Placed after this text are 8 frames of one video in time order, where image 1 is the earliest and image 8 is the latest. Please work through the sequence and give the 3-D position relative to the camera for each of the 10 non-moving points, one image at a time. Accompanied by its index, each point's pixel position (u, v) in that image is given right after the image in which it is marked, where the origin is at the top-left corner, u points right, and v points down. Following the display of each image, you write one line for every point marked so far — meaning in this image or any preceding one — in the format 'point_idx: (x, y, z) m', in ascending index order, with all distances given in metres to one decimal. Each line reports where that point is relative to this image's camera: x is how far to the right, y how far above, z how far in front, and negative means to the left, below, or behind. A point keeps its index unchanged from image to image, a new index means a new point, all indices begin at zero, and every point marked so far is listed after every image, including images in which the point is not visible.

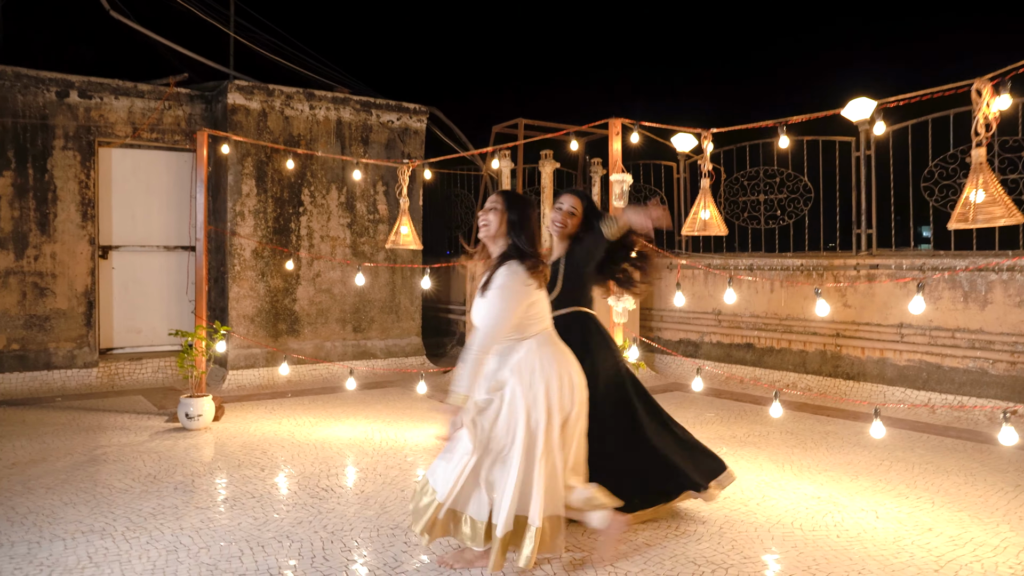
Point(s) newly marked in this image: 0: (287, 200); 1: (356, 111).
0: (-3.0, +1.2, +9.3) m
1: (-2.2, +2.5, +9.8) m
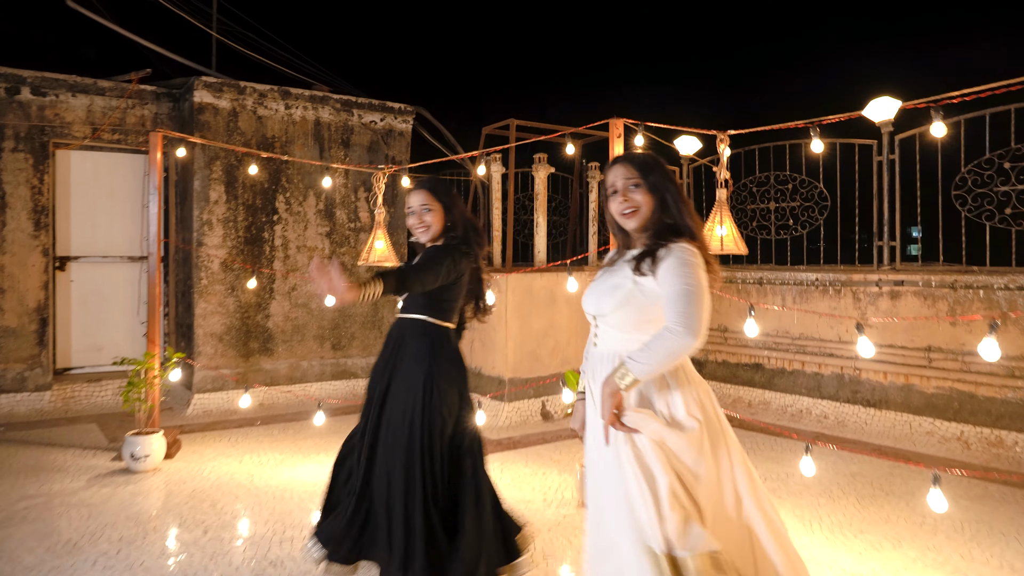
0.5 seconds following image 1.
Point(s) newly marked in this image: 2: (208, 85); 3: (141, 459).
0: (-3.1, +1.0, +8.6) m
1: (-2.3, +2.3, +9.1) m
2: (-3.6, +2.4, +8.2) m
3: (-3.0, -1.4, +5.7) m
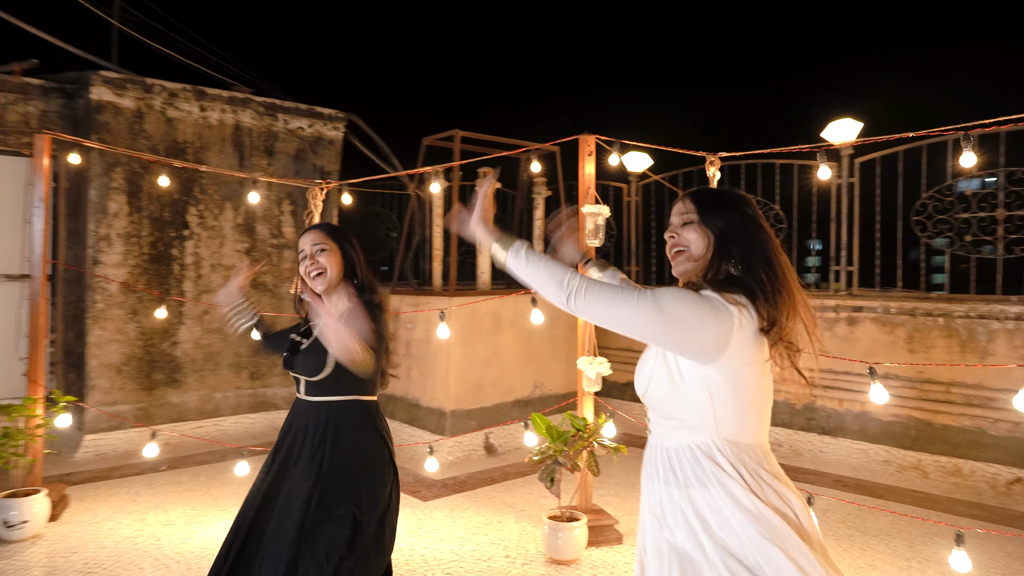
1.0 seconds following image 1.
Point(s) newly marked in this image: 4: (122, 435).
0: (-3.8, +0.7, +7.6) m
1: (-3.0, +2.0, +8.2) m
2: (-4.1, +2.1, +7.2) m
3: (-3.3, -1.6, +4.7) m
4: (-4.1, -1.5, +7.3) m
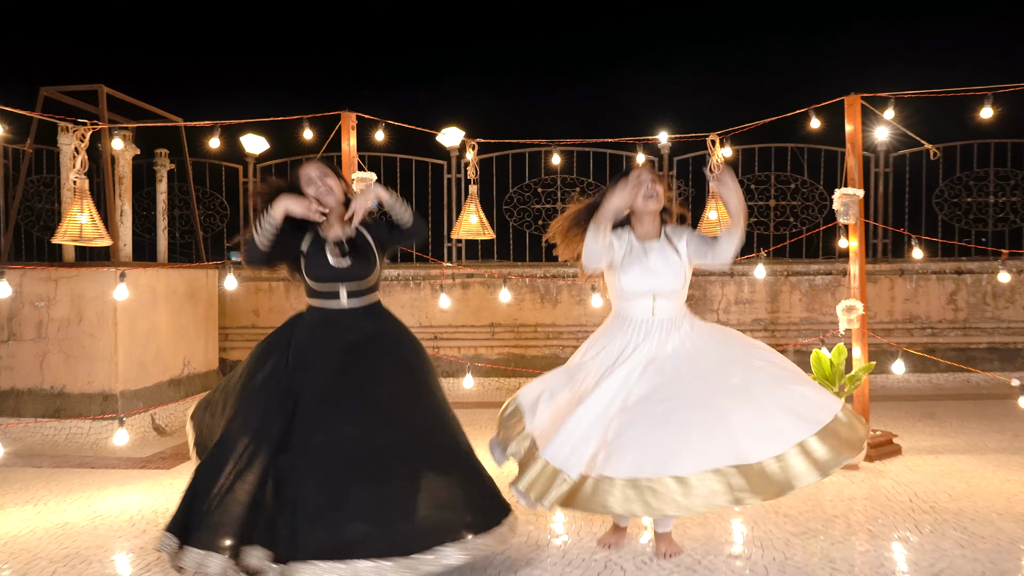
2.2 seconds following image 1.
0: (-6.3, +1.0, +4.9) m
1: (-6.1, +2.3, +5.8) m
2: (-6.3, +2.3, +4.3) m
3: (-3.9, -1.3, +3.0) m
4: (-6.2, -1.3, +4.4) m
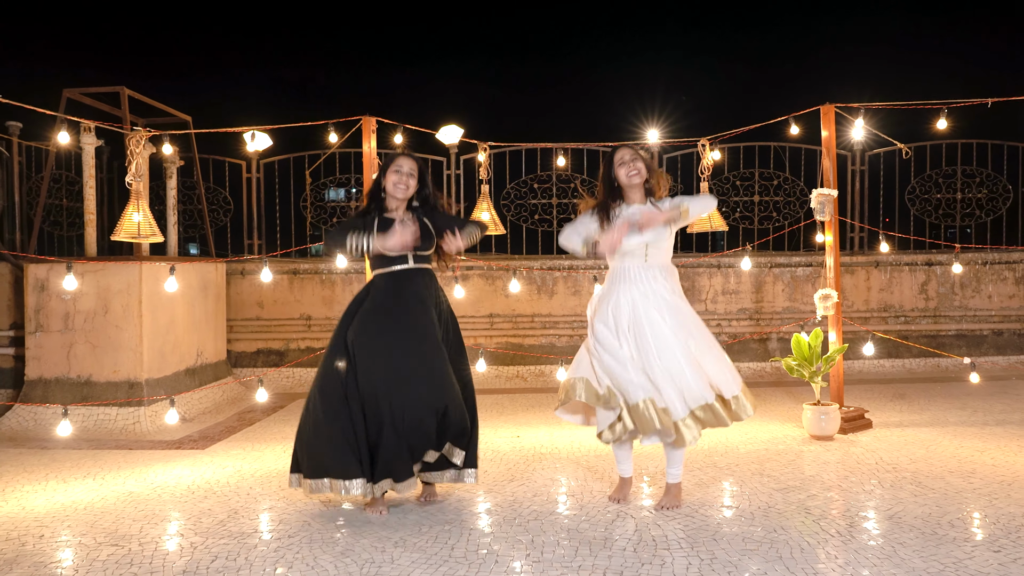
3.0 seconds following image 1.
0: (-6.2, +1.0, +5.2) m
1: (-6.1, +2.3, +6.2) m
2: (-6.2, +2.4, +4.6) m
3: (-3.8, -1.3, +3.4) m
4: (-6.1, -1.3, +4.8) m
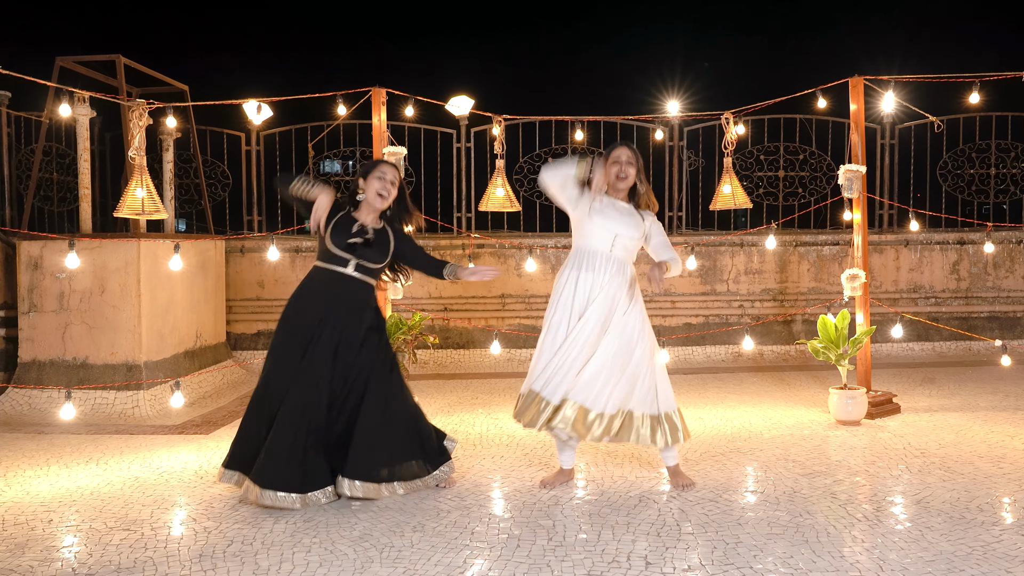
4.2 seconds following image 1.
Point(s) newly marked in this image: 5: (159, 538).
0: (-6.1, +1.2, +5.1) m
1: (-5.9, +2.5, +6.0) m
2: (-6.1, +2.5, +4.5) m
3: (-3.7, -1.2, +3.3) m
4: (-6.0, -1.1, +4.8) m
5: (-1.8, -1.3, +3.6) m
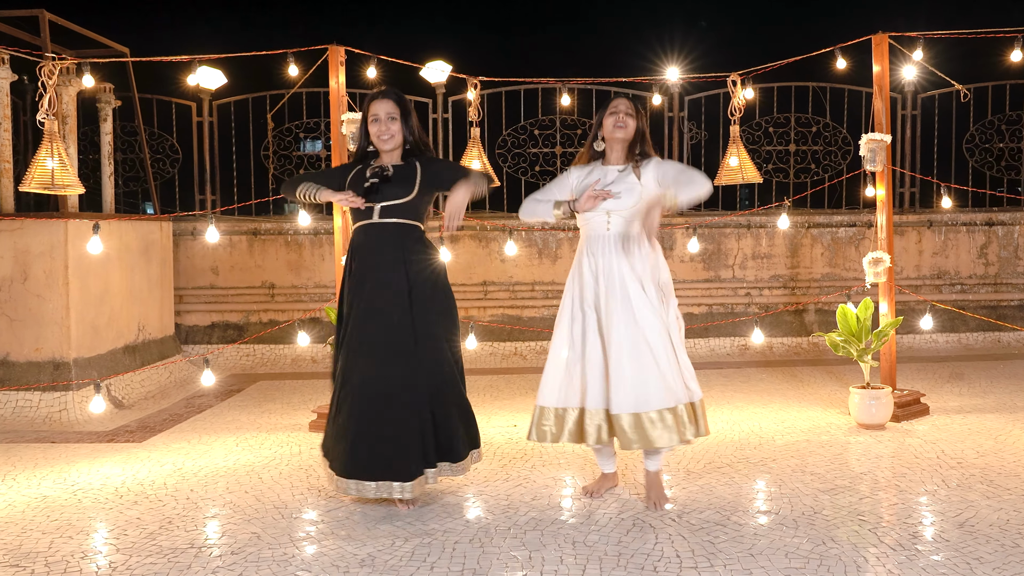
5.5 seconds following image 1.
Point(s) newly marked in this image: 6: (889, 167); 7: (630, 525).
0: (-6.2, +1.2, +4.4) m
1: (-6.1, +2.6, +5.3) m
2: (-6.3, +2.6, +3.8) m
3: (-3.8, -1.1, +2.7) m
4: (-6.2, -1.1, +4.1) m
5: (-2.0, -1.2, +3.0) m
6: (+2.7, +0.9, +5.0) m
7: (+0.6, -1.2, +3.6) m
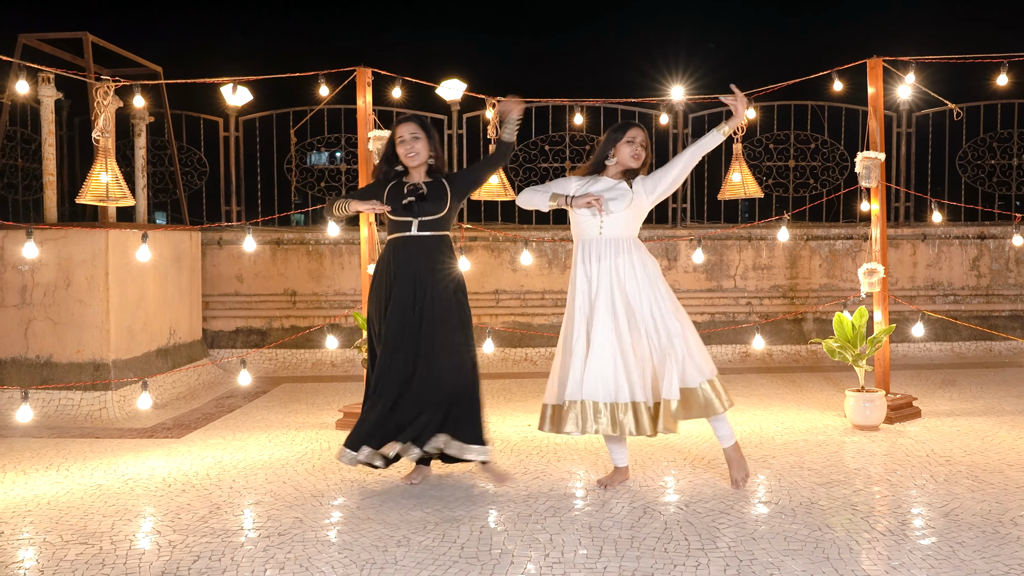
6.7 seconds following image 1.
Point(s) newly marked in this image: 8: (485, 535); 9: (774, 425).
0: (-6.1, +1.2, +4.8) m
1: (-6.0, +2.6, +5.7) m
2: (-6.1, +2.6, +4.1) m
3: (-3.7, -1.1, +3.0) m
4: (-6.1, -1.1, +4.4) m
5: (-1.9, -1.3, +3.3) m
6: (+2.8, +0.8, +5.3) m
7: (+0.7, -1.3, +3.9) m
8: (-0.1, -1.3, +3.5) m
9: (+2.0, -1.0, +5.3) m
